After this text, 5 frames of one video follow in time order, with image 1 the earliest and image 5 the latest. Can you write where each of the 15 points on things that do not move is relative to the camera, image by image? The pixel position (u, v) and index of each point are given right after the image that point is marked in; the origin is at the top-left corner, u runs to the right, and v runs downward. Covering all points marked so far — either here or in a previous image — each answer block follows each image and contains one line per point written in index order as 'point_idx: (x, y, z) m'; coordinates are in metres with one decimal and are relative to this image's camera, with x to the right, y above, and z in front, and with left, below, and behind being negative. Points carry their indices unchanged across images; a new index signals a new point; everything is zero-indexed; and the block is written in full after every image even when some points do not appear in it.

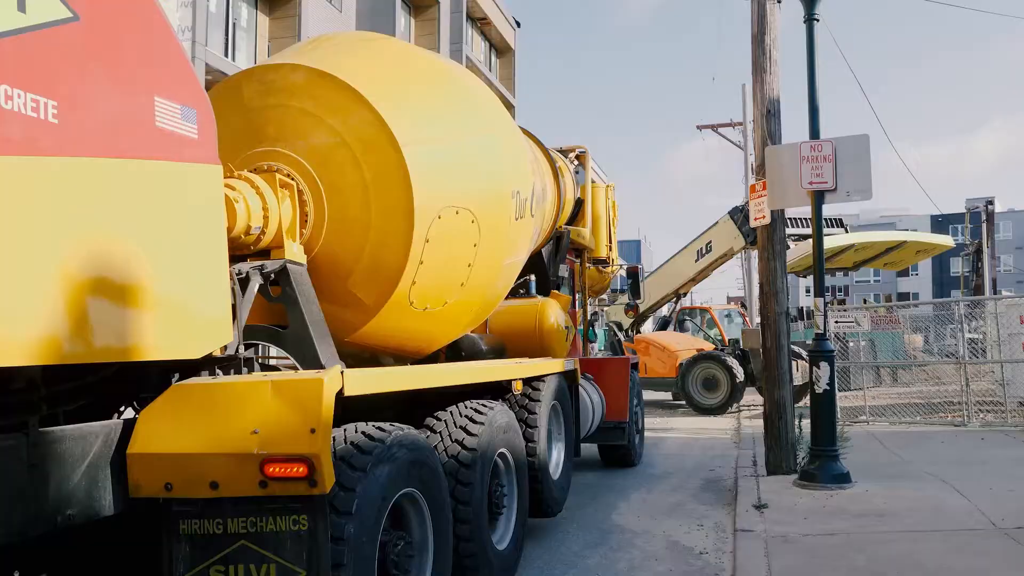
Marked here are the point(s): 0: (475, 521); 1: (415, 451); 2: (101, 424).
0: (-0.2, -1.2, +4.5) m
1: (-0.4, -0.7, +3.8) m
2: (-1.5, -0.5, +3.0) m
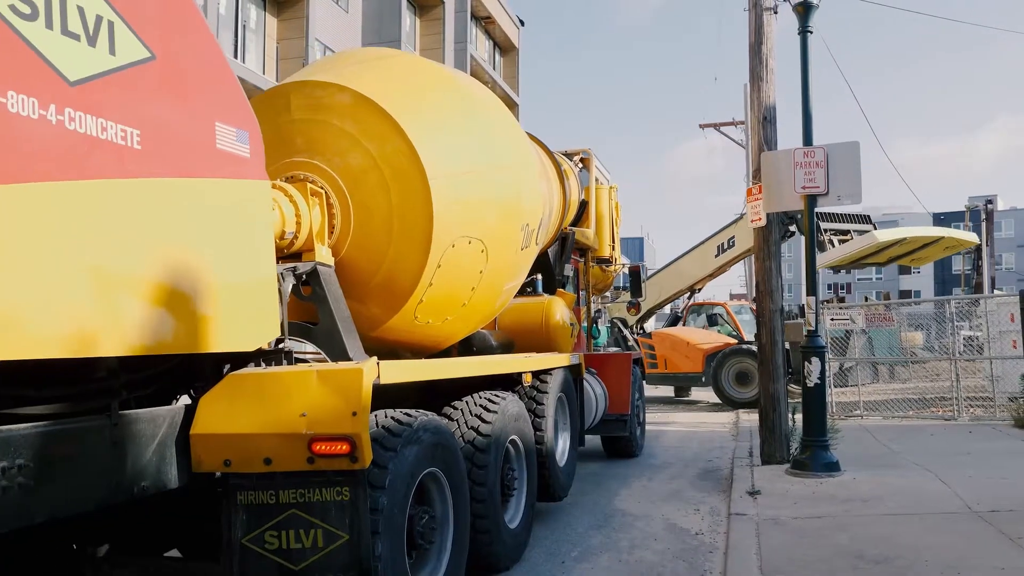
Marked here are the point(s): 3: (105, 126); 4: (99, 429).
0: (-0.1, -1.2, +4.9) m
1: (-0.4, -0.7, +4.3) m
2: (-1.4, -0.5, +3.5) m
3: (-1.3, +0.5, +2.8) m
4: (-1.5, -0.5, +3.1) m
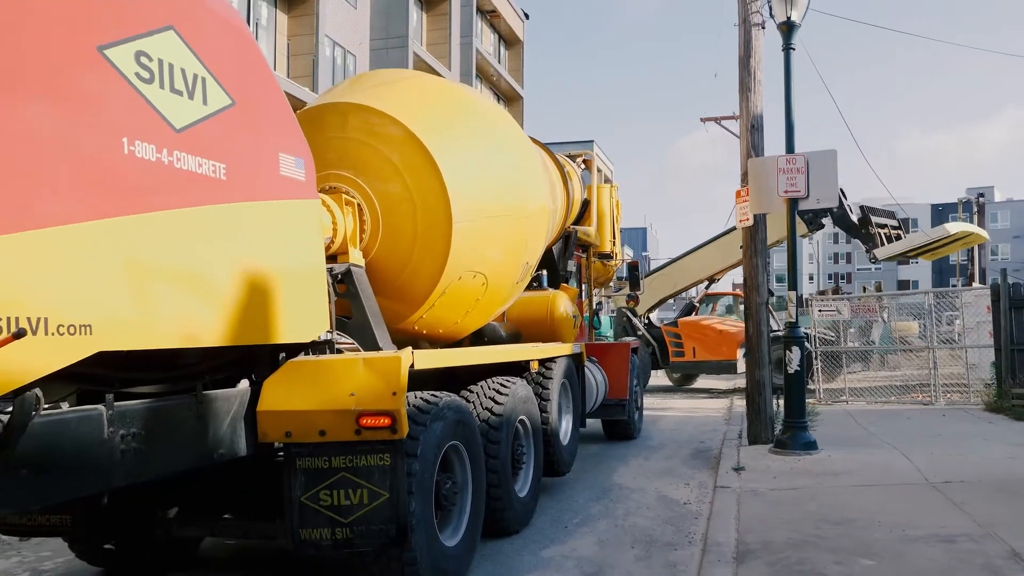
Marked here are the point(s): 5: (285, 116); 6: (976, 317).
0: (-0.1, -1.2, +5.6) m
1: (-0.3, -0.7, +5.0) m
2: (-1.4, -0.5, +4.2) m
3: (-1.3, +0.5, +3.5) m
4: (-1.5, -0.5, +3.8) m
5: (-1.1, +0.8, +4.2) m
6: (+7.2, -0.4, +13.1) m
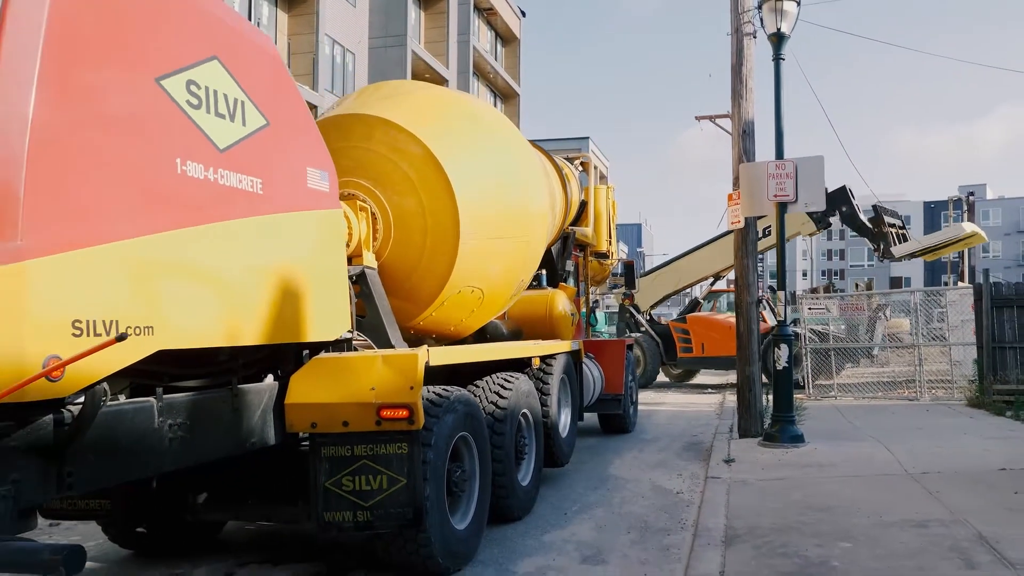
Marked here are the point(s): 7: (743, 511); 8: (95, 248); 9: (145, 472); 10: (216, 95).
0: (0.0, -1.2, +6.0) m
1: (-0.3, -0.8, +5.3) m
2: (-1.3, -0.5, +4.5) m
3: (-1.2, +0.5, +3.8) m
4: (-1.4, -0.6, +4.2) m
5: (-1.1, +0.8, +4.5) m
6: (+7.2, -0.4, +13.5) m
7: (+1.7, -1.6, +6.1) m
8: (-1.5, +0.1, +3.0) m
9: (-1.6, -0.8, +3.6) m
10: (-1.3, +0.9, +3.7) m
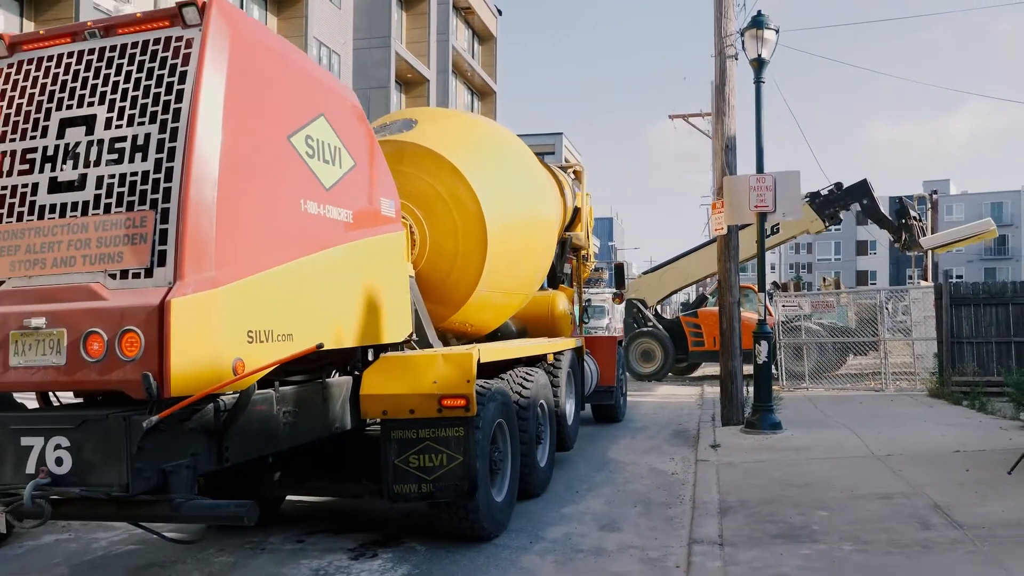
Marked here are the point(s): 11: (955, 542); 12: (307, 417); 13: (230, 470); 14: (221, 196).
0: (+0.1, -1.3, +6.9) m
1: (-0.1, -0.8, +6.2) m
2: (-1.1, -0.6, +5.4) m
3: (-1.0, +0.4, +4.7) m
4: (-1.2, -0.6, +5.0) m
5: (-0.8, +0.8, +5.4) m
6: (+7.1, -0.4, +14.7) m
7: (+1.9, -1.7, +7.0) m
8: (-1.2, +0.1, +3.8) m
9: (-1.3, -0.9, +4.5) m
10: (-1.0, +0.8, +4.6) m
11: (+2.8, -1.6, +5.3) m
12: (-1.2, -0.7, +4.9) m
13: (-2.0, -1.2, +5.5) m
14: (-1.3, +0.4, +3.6) m
